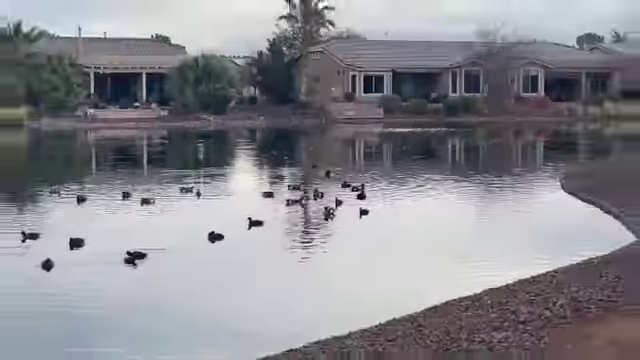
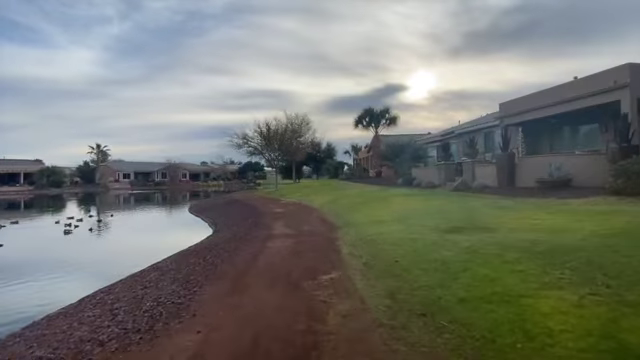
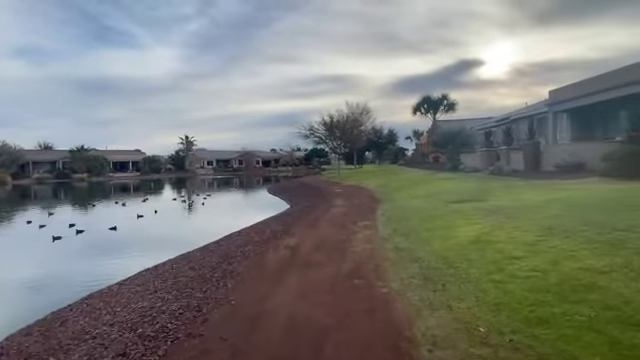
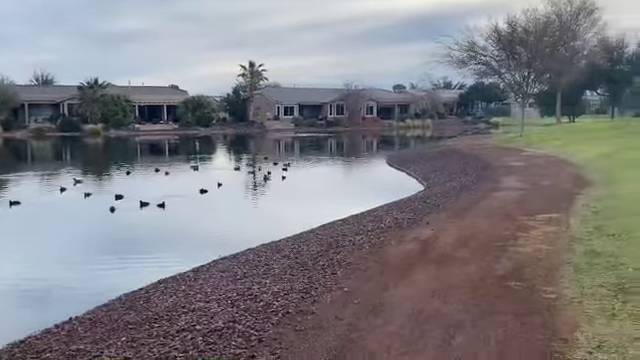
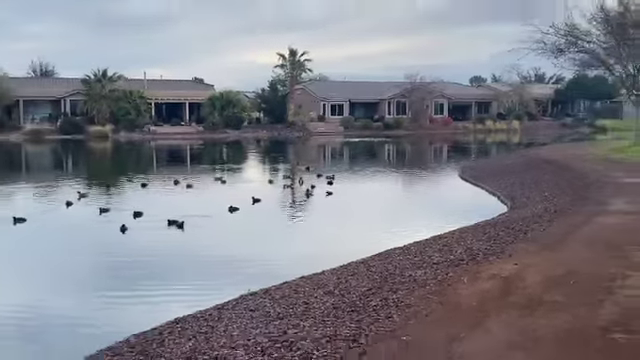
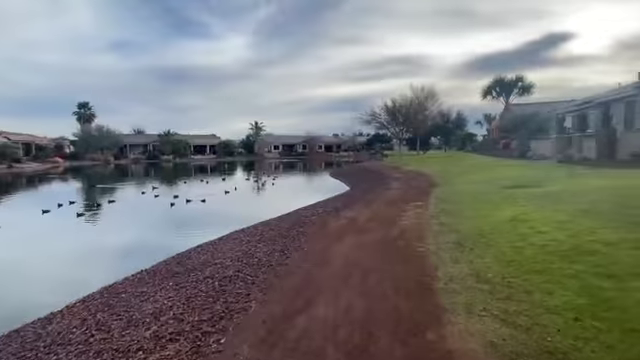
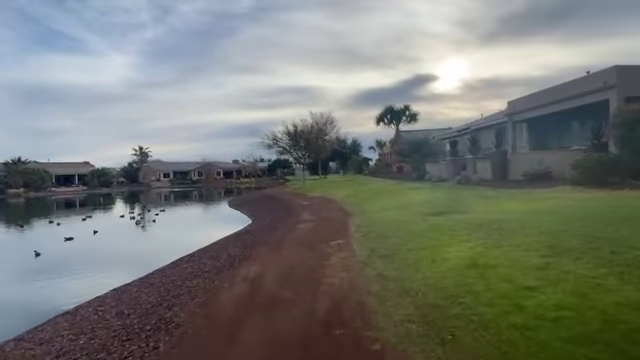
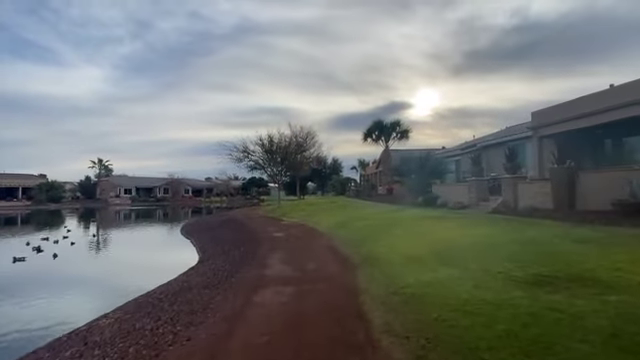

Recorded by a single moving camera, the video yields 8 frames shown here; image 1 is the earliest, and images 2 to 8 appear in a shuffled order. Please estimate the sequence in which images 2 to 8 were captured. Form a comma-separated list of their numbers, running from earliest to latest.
5, 4, 6, 3, 7, 2, 8
